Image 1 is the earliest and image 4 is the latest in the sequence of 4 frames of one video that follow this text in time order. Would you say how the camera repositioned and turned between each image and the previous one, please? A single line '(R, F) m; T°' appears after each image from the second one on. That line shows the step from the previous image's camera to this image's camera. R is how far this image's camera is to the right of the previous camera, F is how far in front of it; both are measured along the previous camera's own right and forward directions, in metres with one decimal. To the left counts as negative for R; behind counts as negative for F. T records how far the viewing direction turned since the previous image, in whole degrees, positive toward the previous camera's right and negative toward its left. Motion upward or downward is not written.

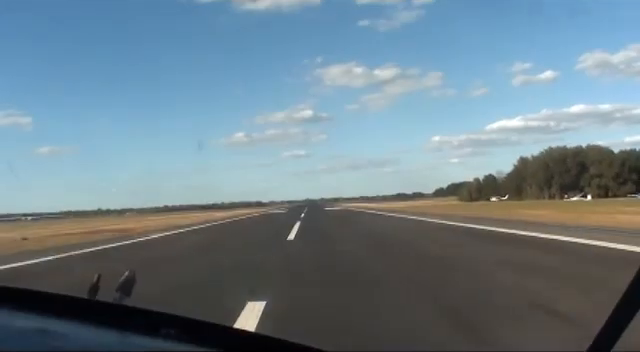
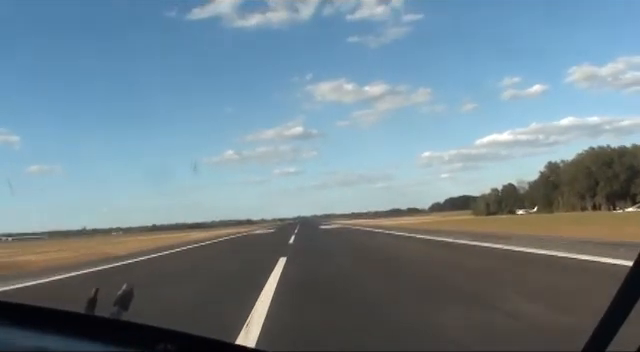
(-0.1, +3.1) m; +1°
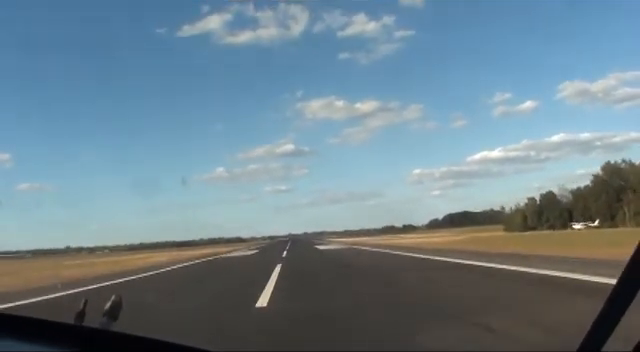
(+0.1, +2.8) m; +1°
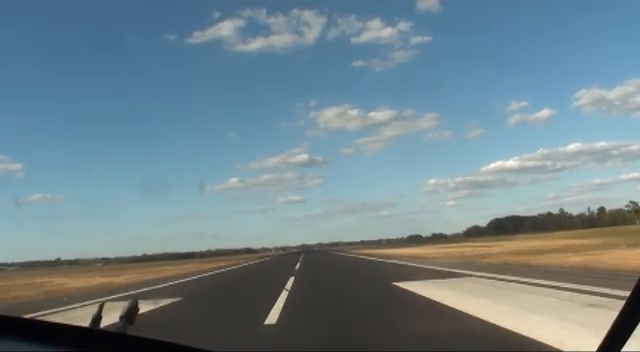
(0.0, +0.2) m; -1°
